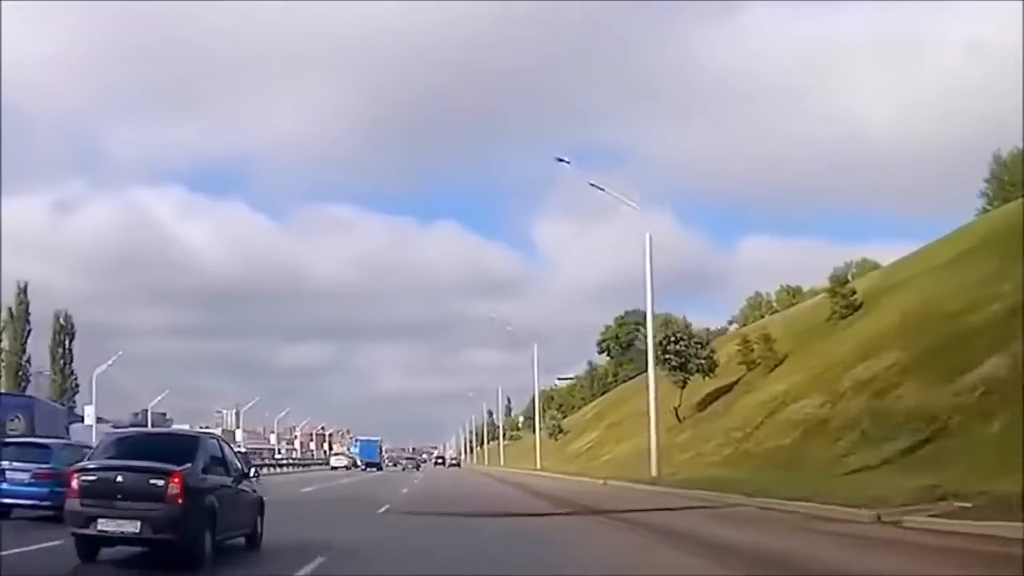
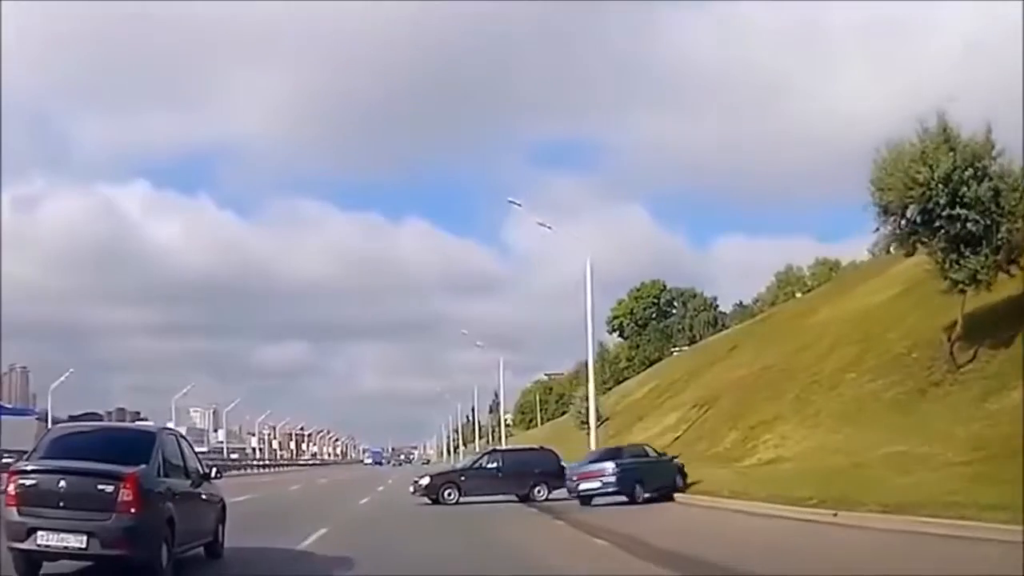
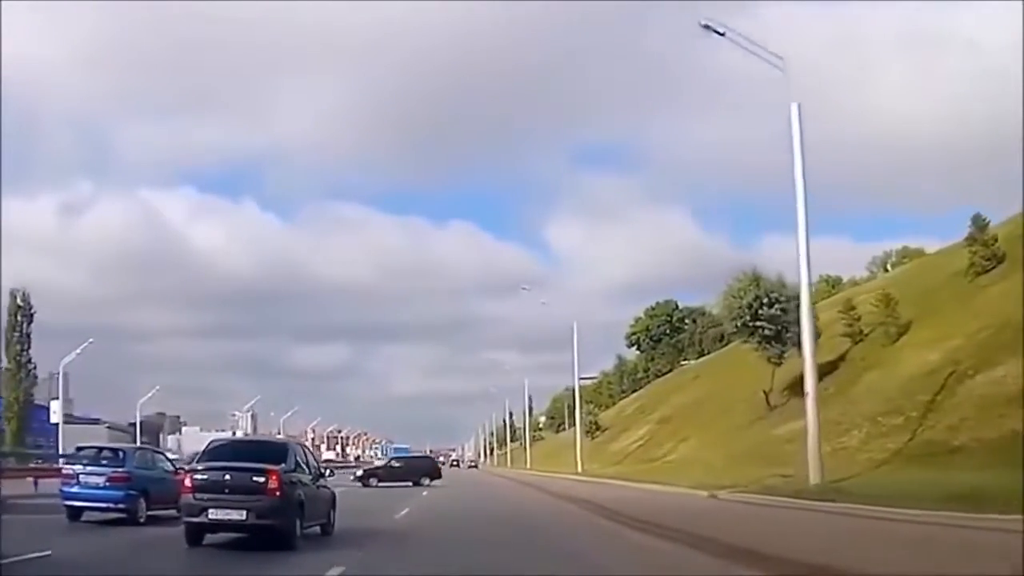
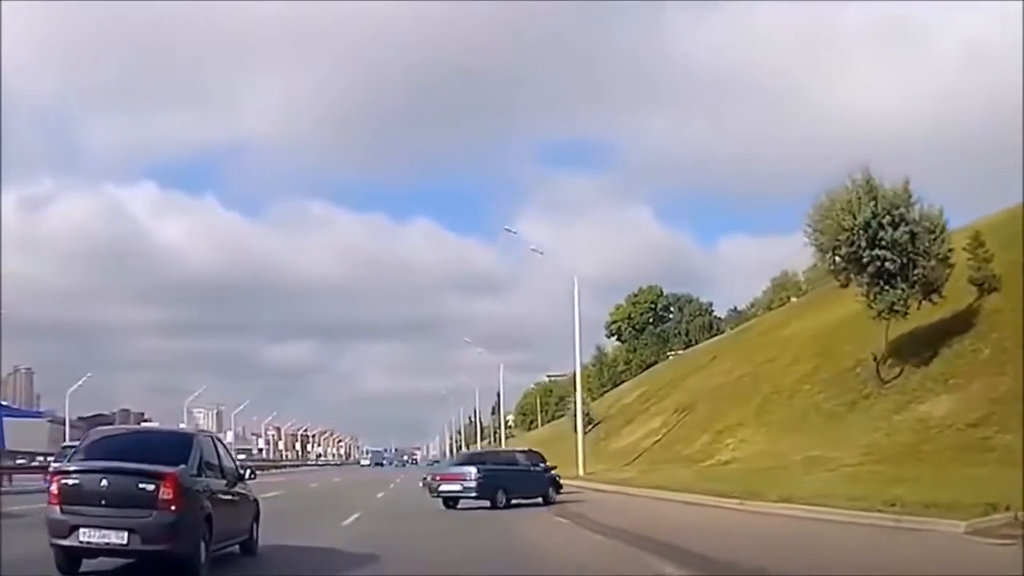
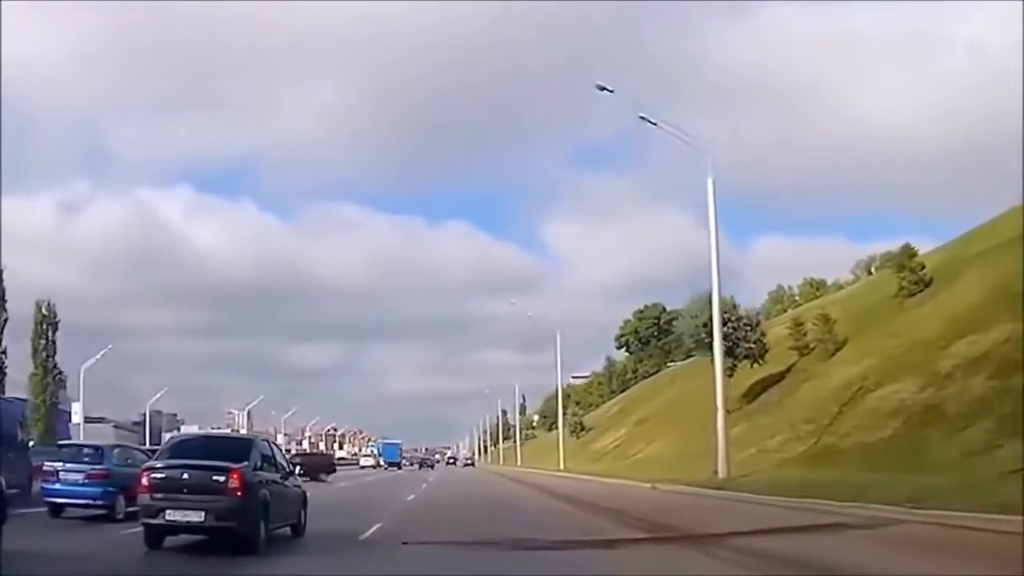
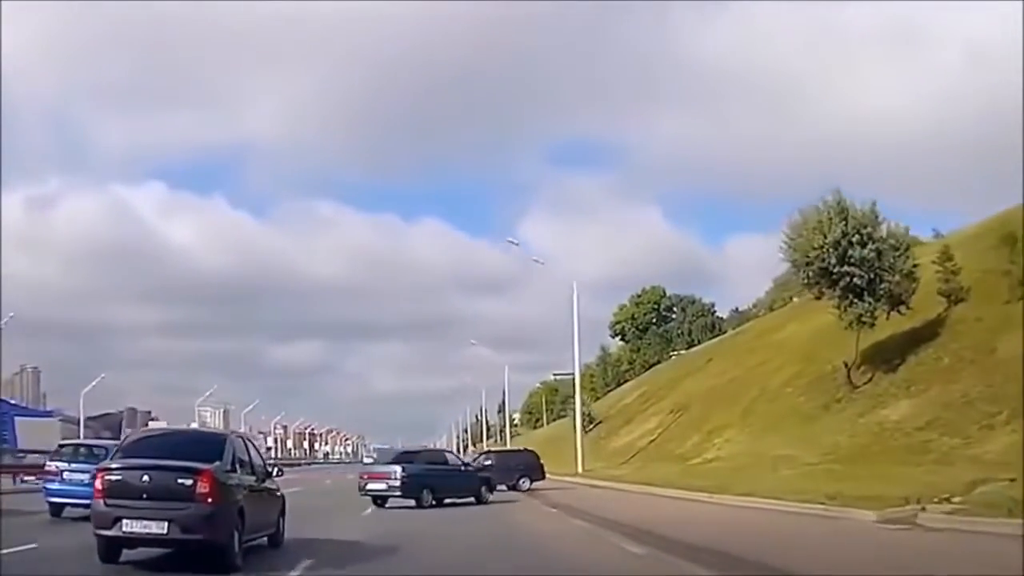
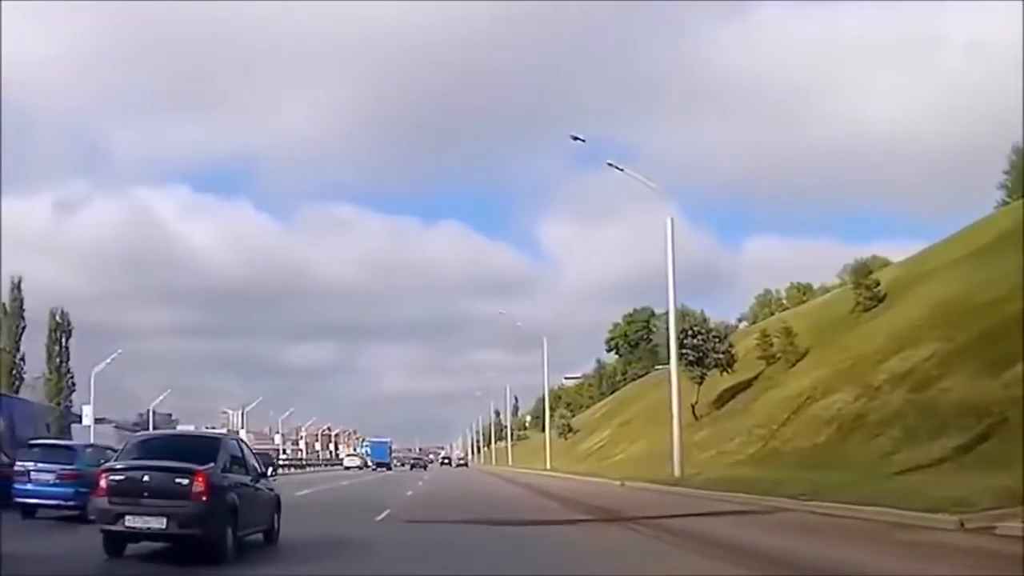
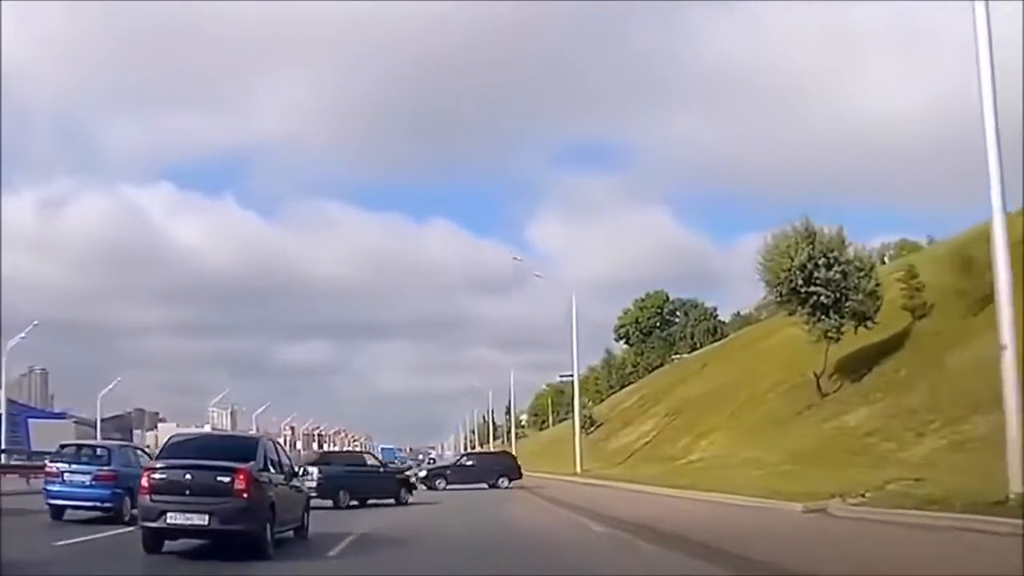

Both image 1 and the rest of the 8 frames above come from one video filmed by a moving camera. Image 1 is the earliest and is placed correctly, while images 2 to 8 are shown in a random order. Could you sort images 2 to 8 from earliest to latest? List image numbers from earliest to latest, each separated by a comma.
7, 5, 3, 8, 6, 4, 2
